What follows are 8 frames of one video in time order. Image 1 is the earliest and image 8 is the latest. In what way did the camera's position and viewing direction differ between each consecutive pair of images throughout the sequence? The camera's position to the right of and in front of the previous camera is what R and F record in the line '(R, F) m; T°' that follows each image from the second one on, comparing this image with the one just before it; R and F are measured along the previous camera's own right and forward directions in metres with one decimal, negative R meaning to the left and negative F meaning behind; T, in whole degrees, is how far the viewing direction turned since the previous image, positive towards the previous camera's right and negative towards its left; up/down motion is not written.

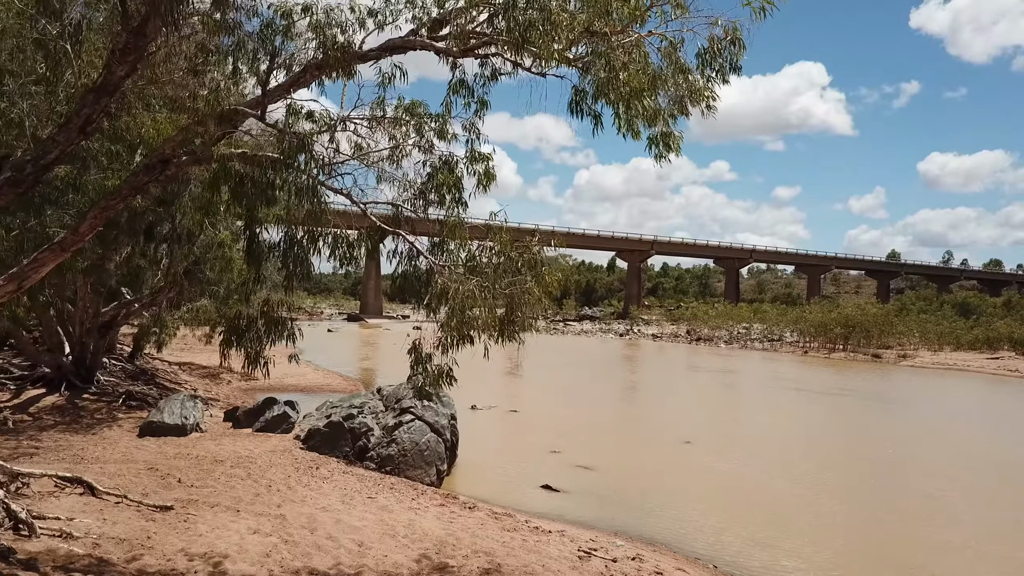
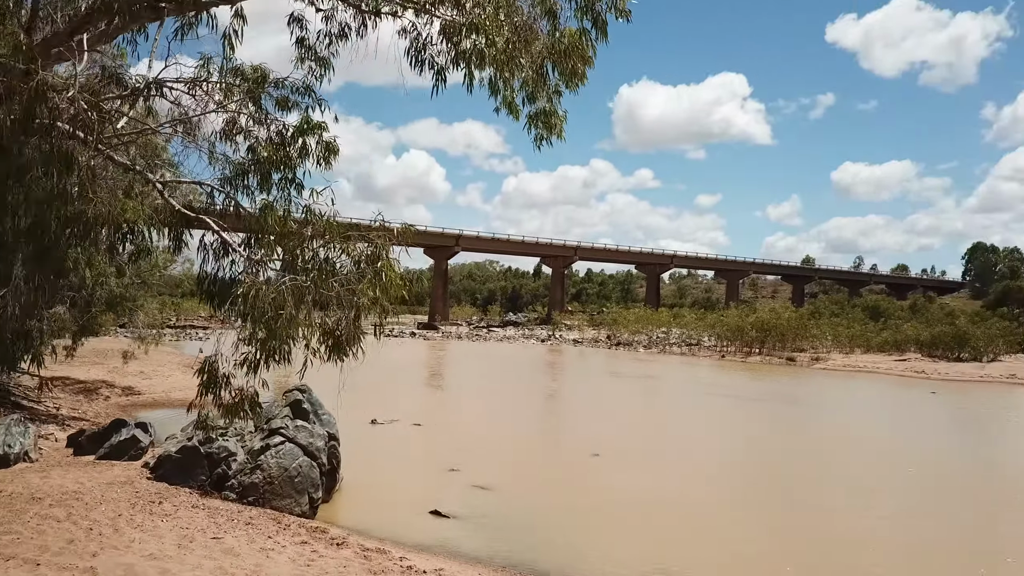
(+0.4, +0.7) m; +5°
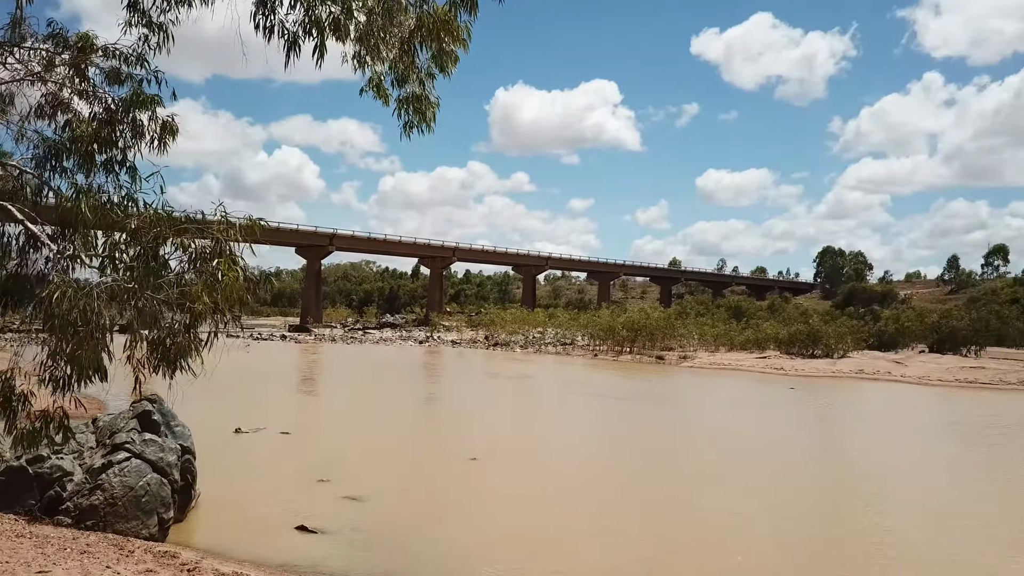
(0.0, +0.3) m; +9°
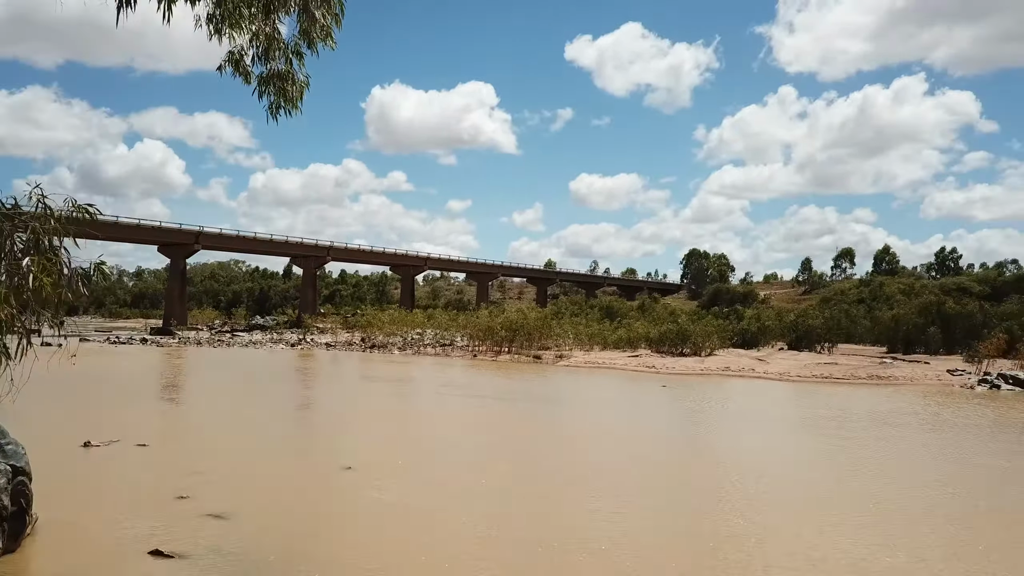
(0.0, +0.3) m; +9°
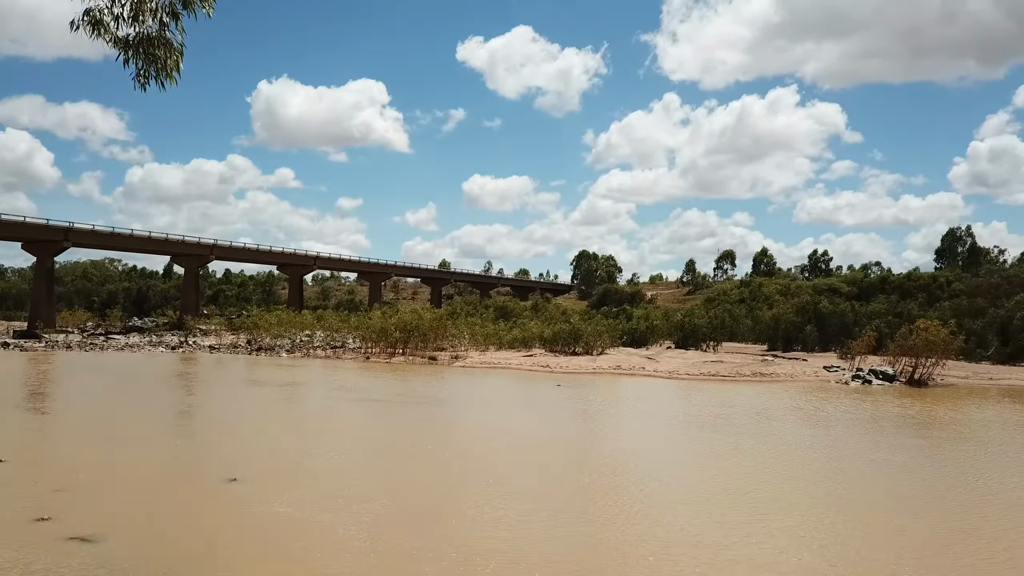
(-0.1, +0.2) m; +8°
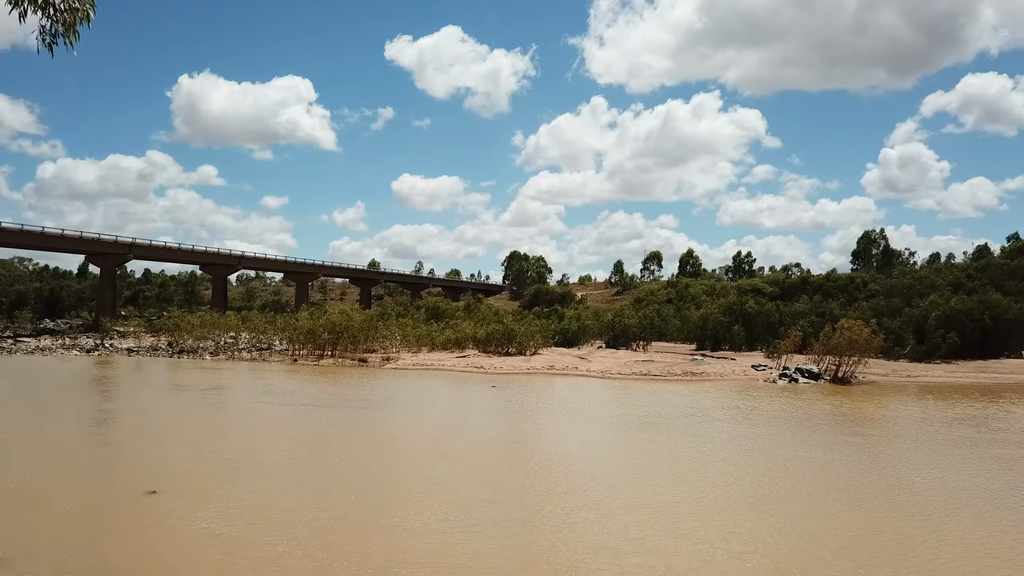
(-0.1, +0.2) m; +5°
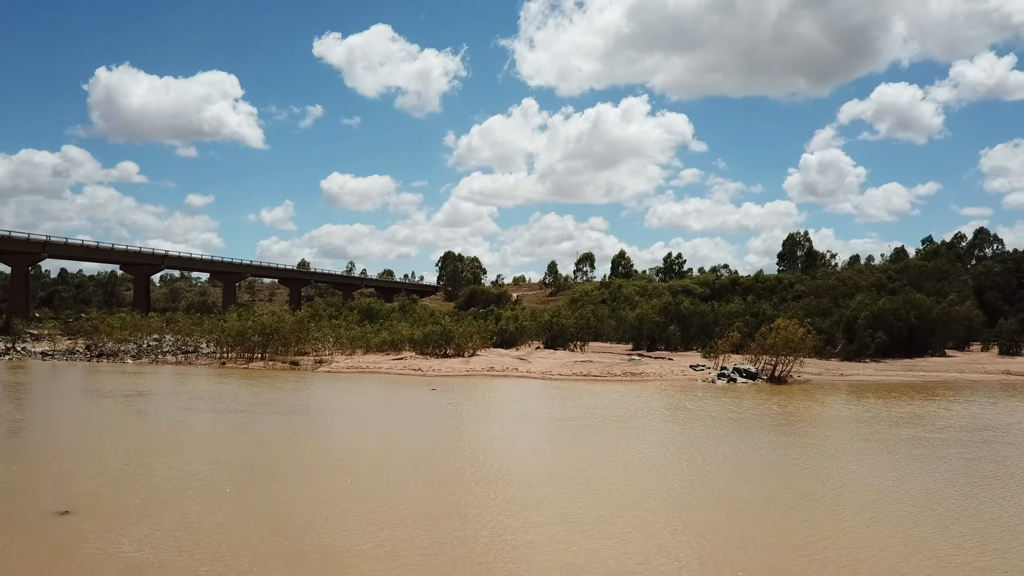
(-0.2, +0.3) m; +5°
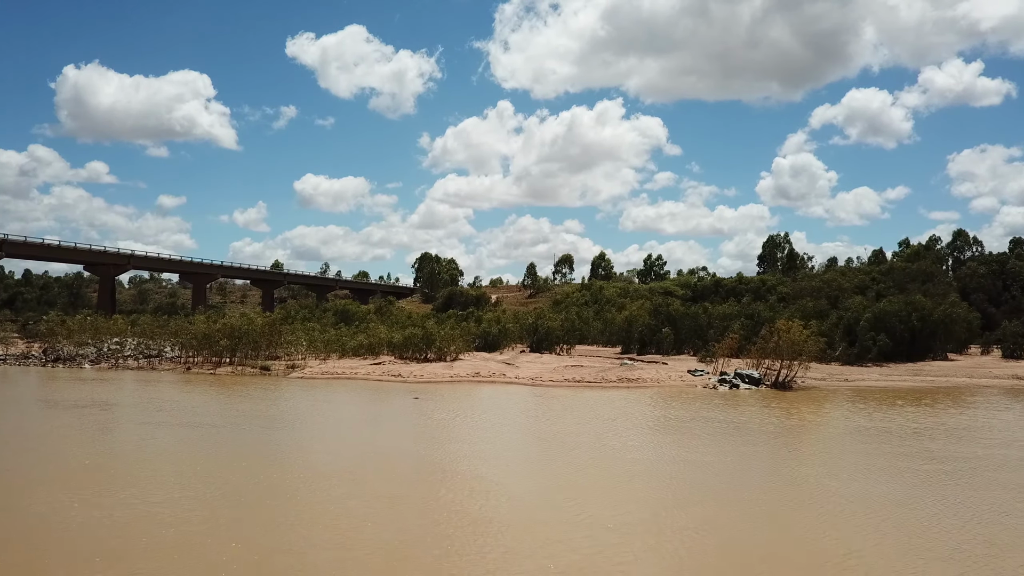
(-0.3, +1.4) m; +2°
